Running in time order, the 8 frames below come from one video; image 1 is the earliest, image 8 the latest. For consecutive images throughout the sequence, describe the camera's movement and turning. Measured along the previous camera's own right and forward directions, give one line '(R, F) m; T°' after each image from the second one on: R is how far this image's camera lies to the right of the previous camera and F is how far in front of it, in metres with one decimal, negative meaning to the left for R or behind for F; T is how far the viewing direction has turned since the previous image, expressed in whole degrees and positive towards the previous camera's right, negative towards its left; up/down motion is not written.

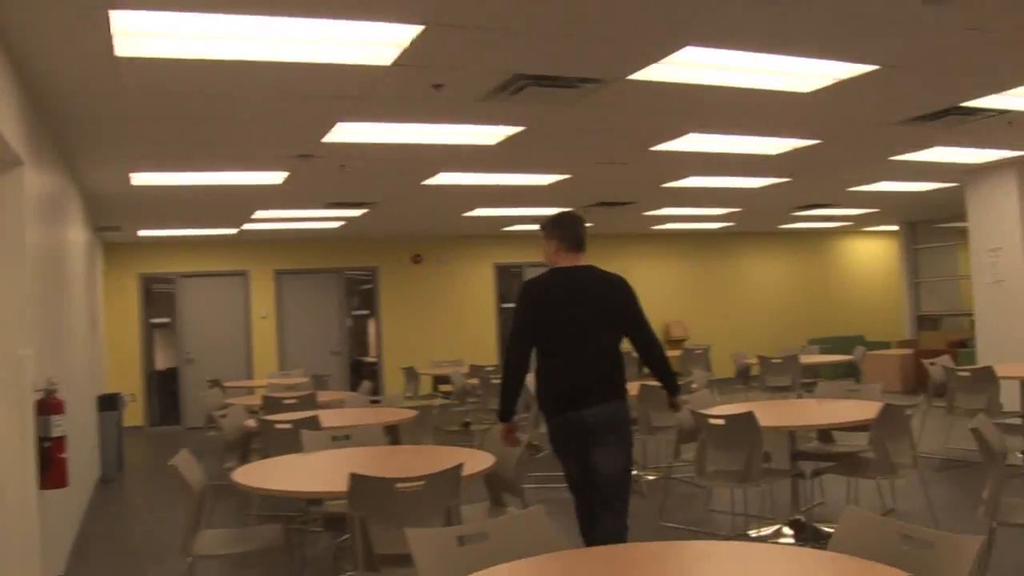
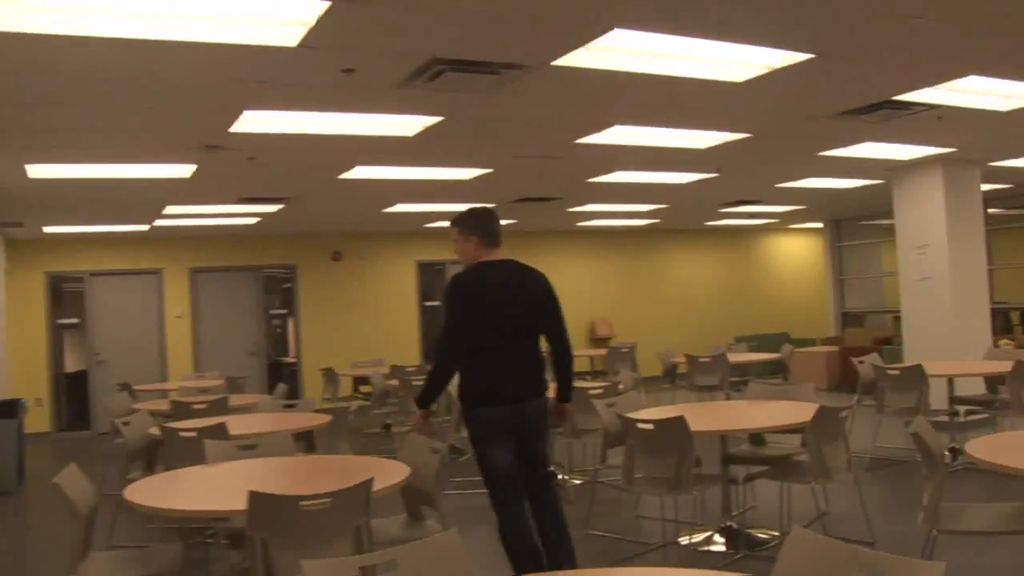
(0.0, +0.3) m; +4°
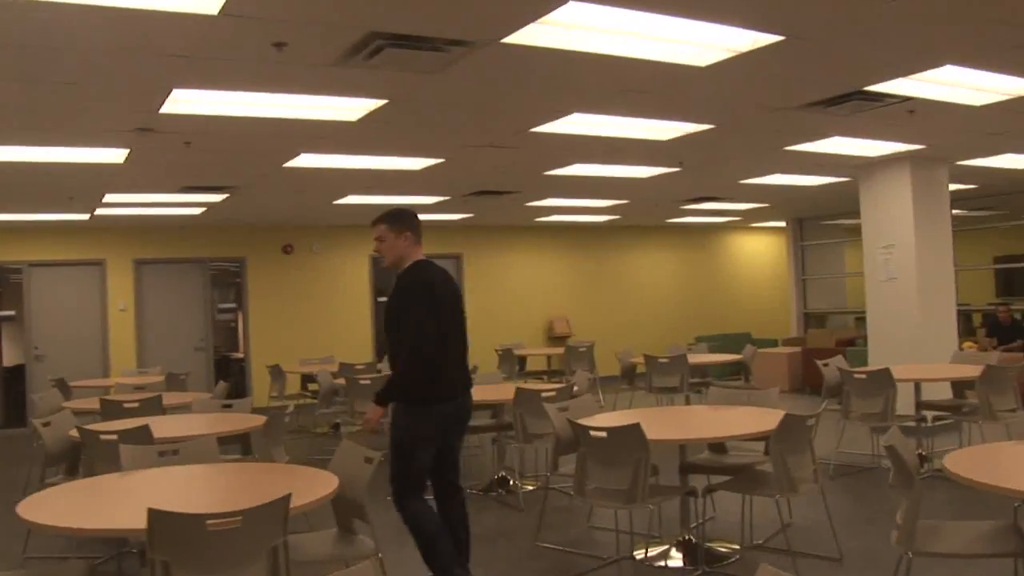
(+0.1, +0.3) m; +2°
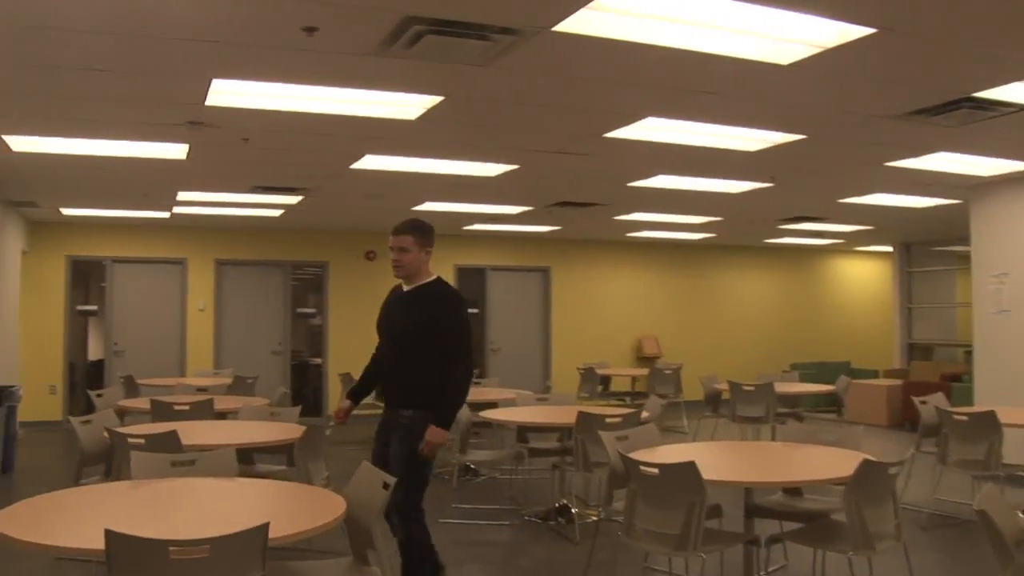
(+0.2, +0.4) m; -5°
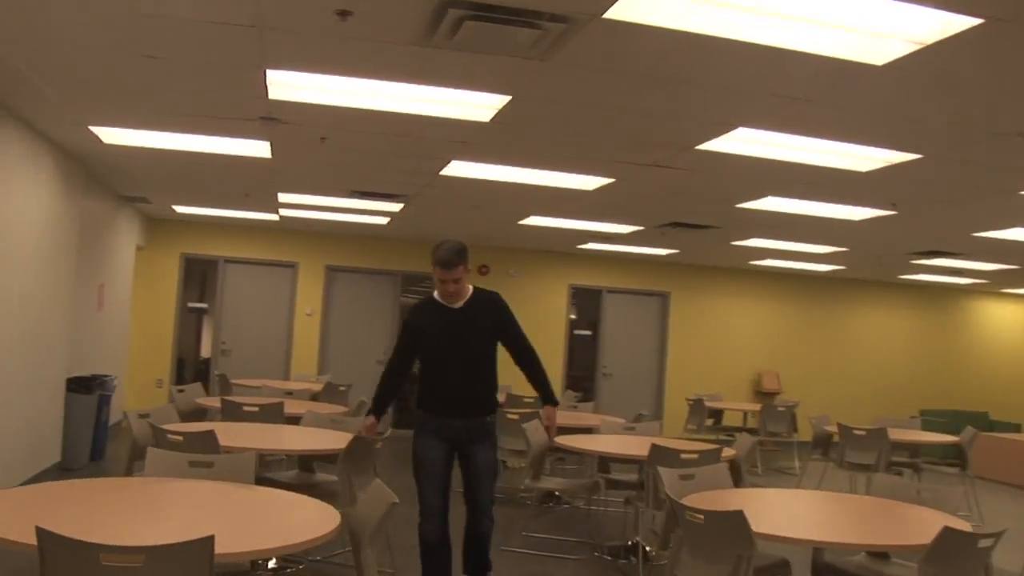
(+0.3, +0.4) m; -7°
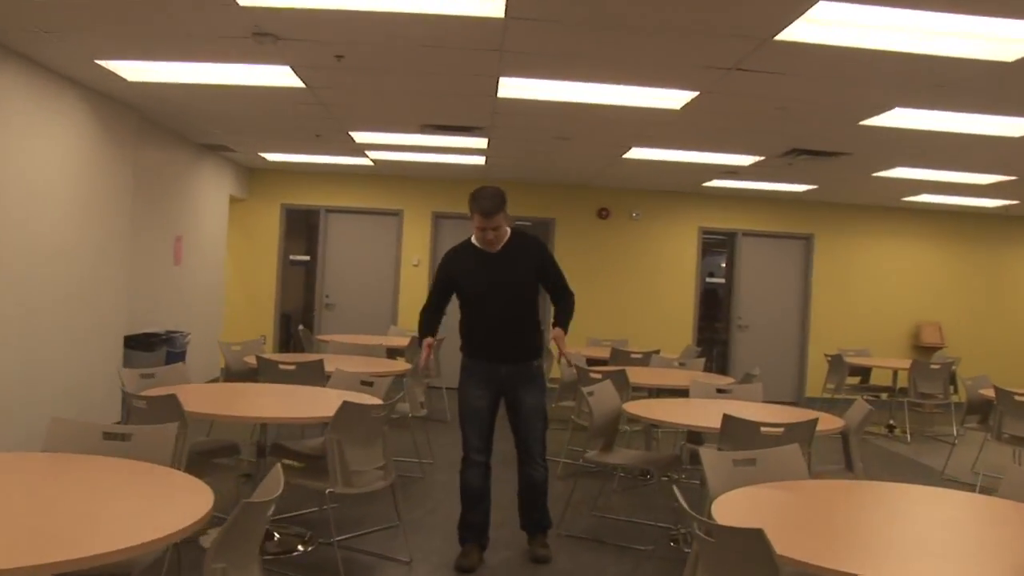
(+0.5, +1.0) m; -9°
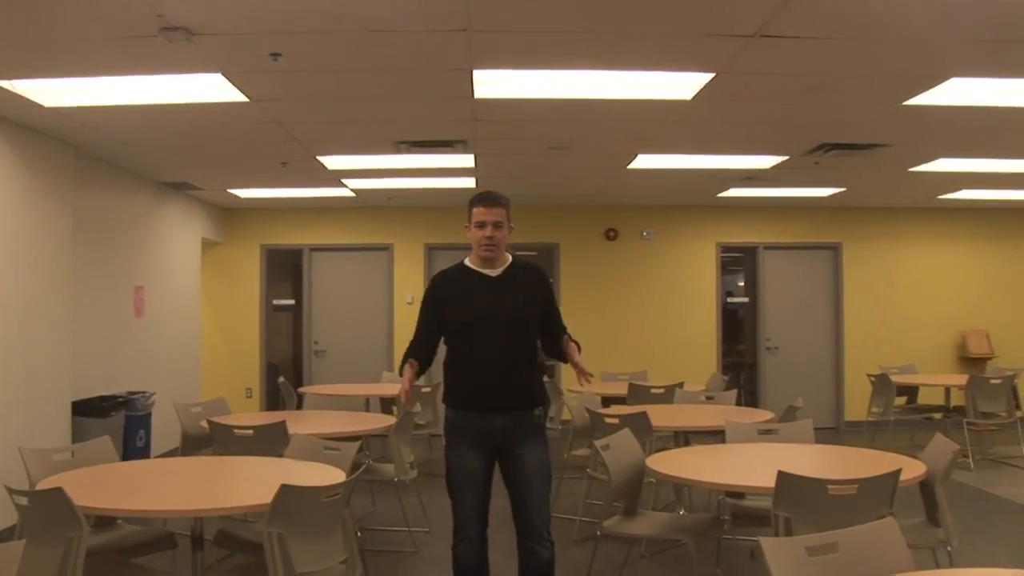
(+0.1, +0.9) m; -1°
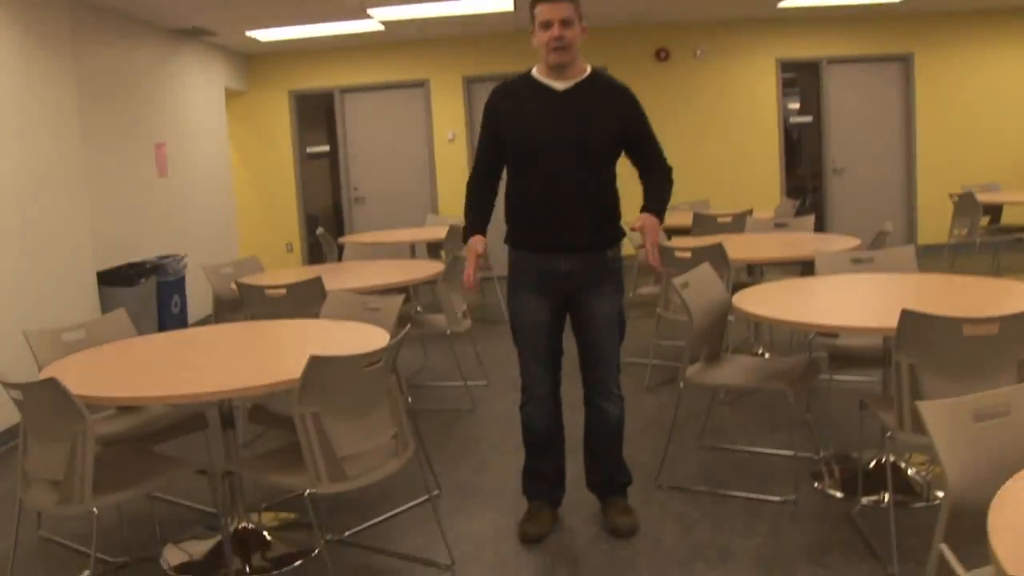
(0.0, +0.5) m; -2°
